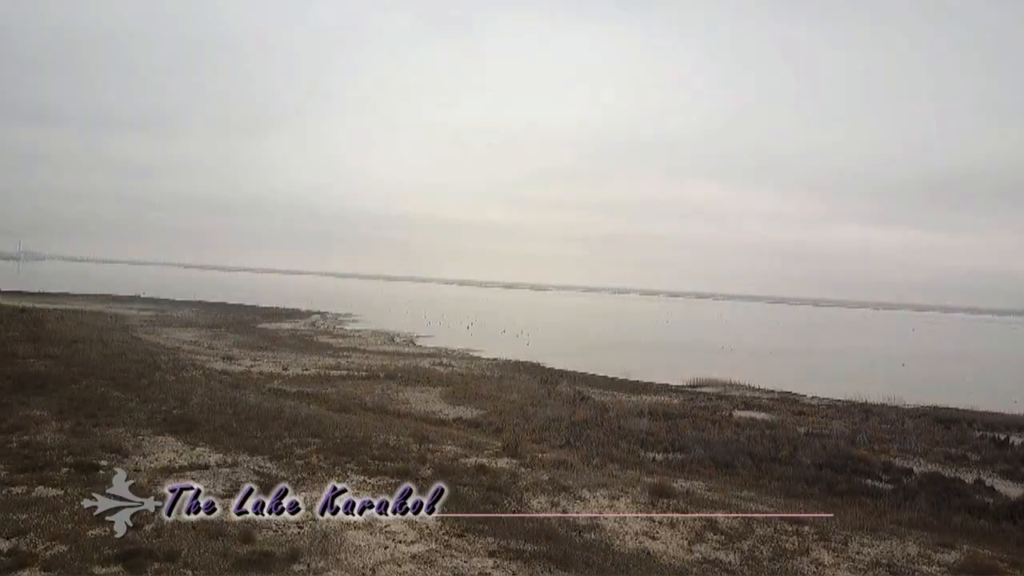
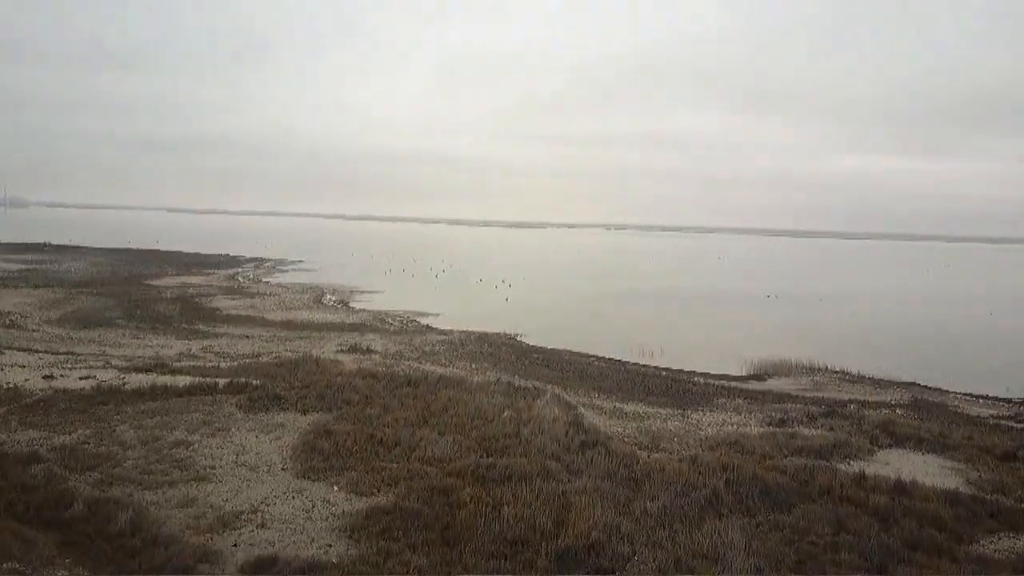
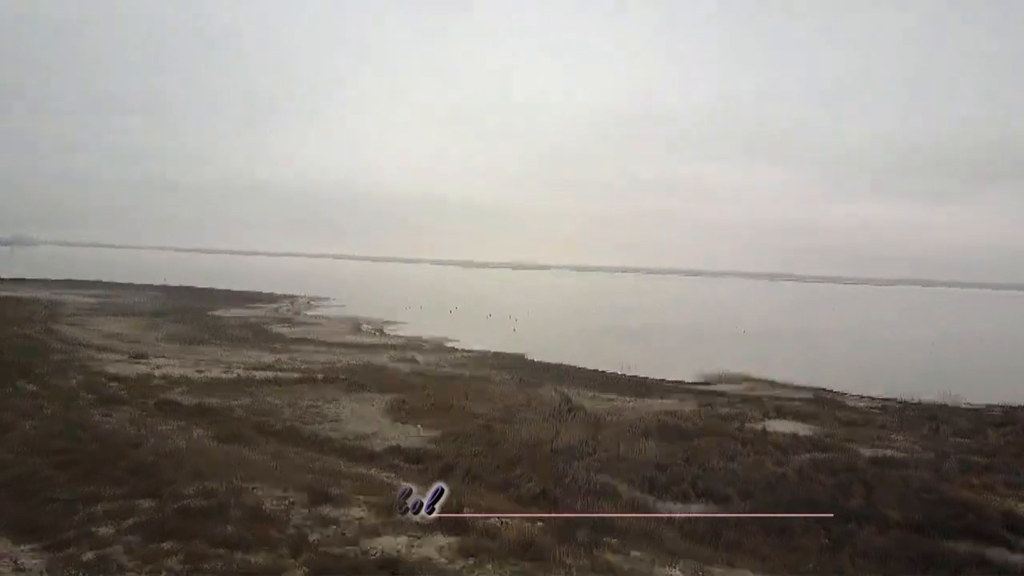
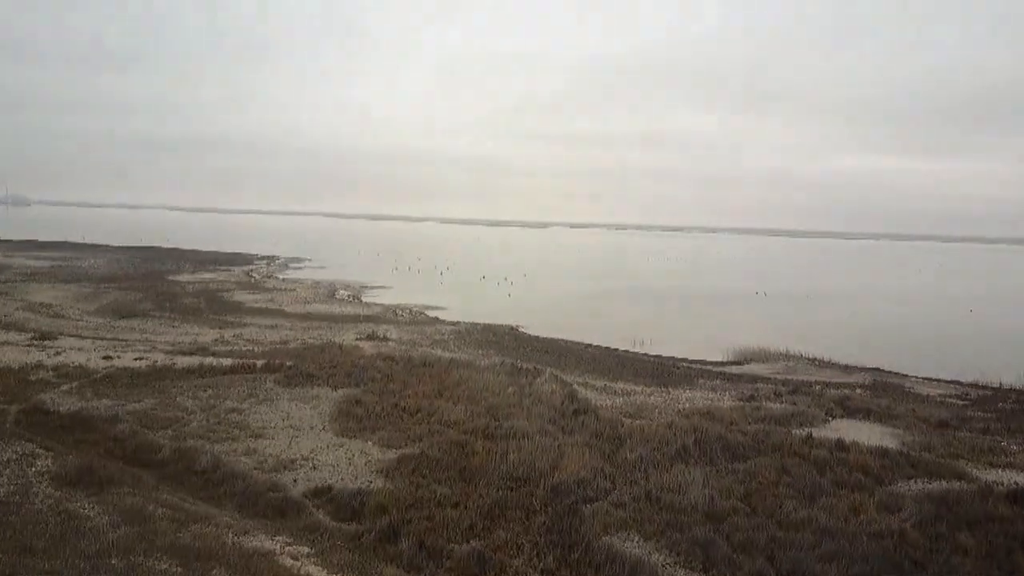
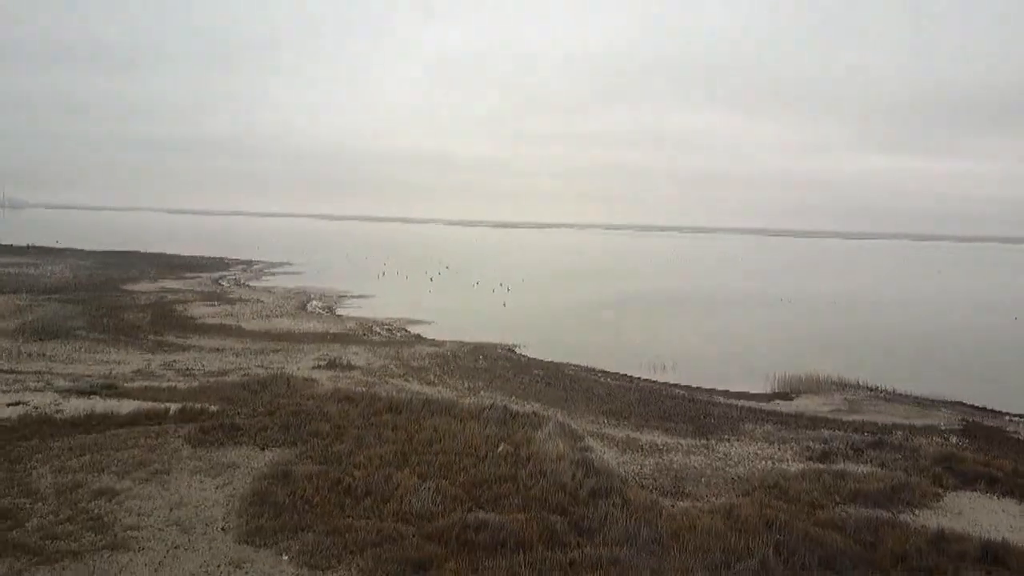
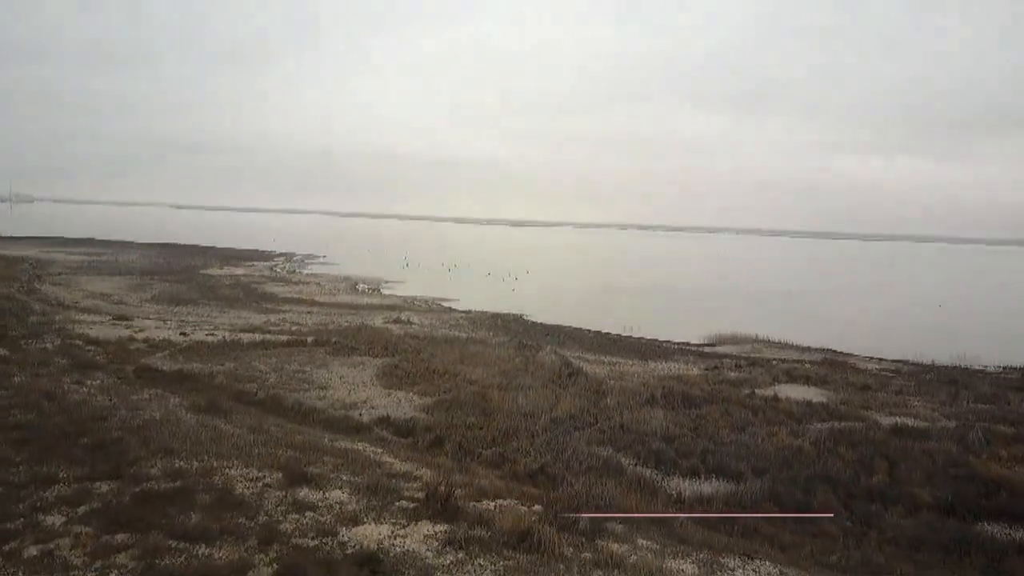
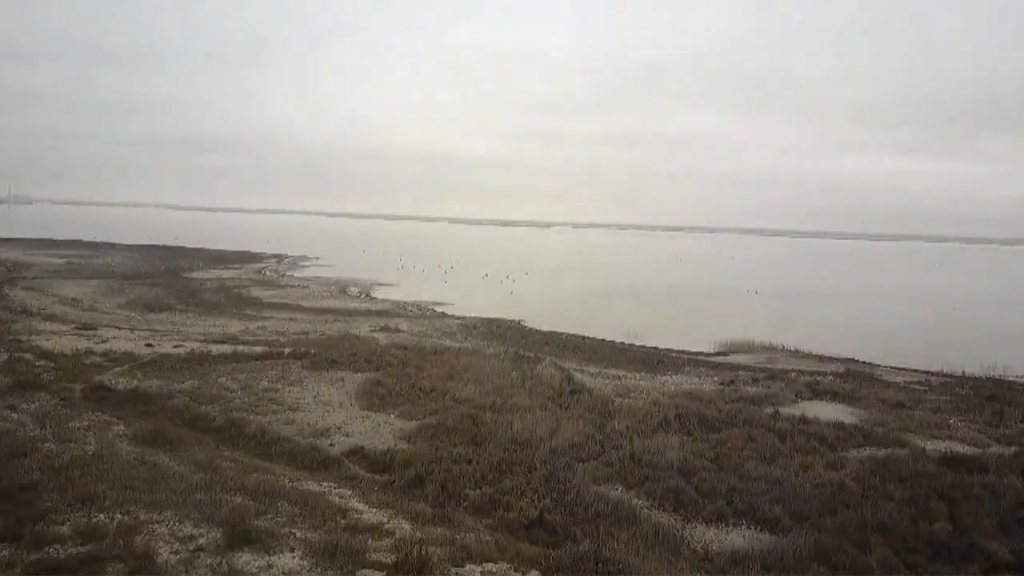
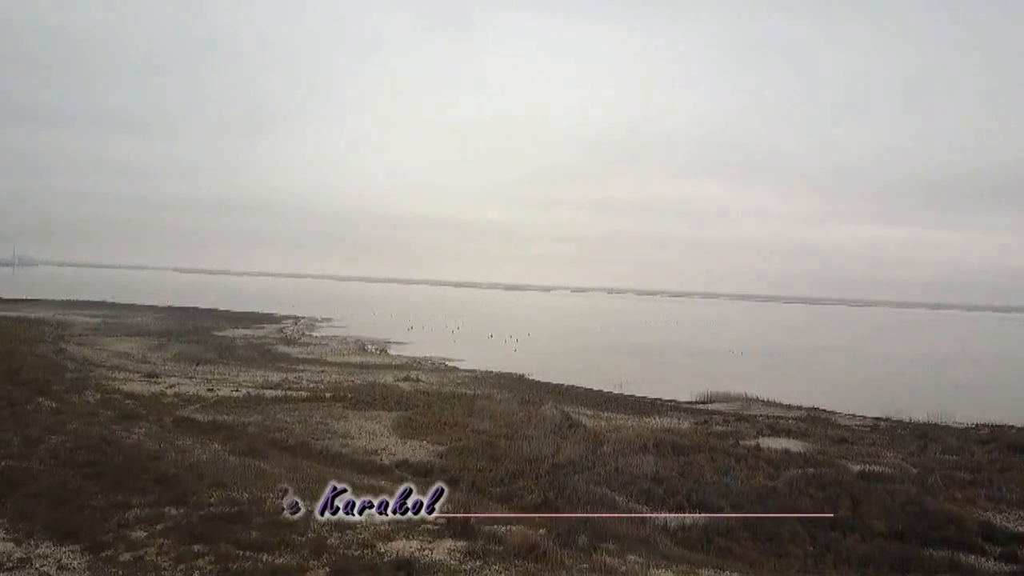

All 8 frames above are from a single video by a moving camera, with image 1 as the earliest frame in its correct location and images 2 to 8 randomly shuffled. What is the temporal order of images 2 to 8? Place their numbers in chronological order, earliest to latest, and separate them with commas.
8, 3, 6, 7, 4, 2, 5
